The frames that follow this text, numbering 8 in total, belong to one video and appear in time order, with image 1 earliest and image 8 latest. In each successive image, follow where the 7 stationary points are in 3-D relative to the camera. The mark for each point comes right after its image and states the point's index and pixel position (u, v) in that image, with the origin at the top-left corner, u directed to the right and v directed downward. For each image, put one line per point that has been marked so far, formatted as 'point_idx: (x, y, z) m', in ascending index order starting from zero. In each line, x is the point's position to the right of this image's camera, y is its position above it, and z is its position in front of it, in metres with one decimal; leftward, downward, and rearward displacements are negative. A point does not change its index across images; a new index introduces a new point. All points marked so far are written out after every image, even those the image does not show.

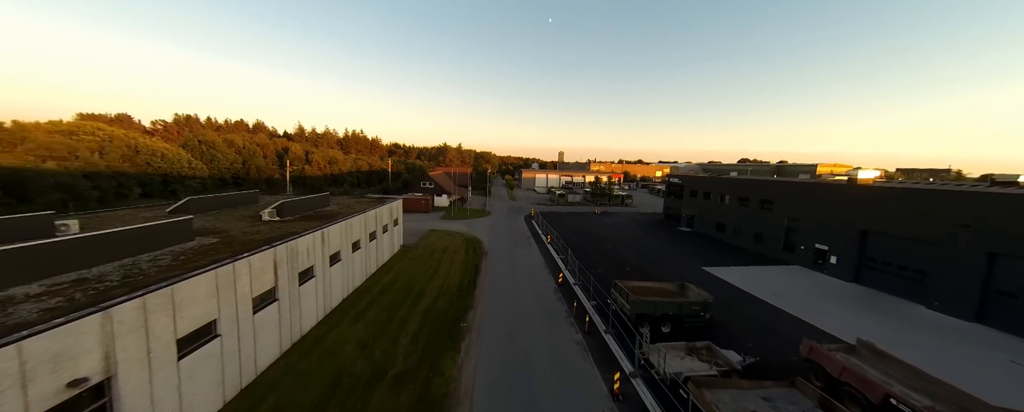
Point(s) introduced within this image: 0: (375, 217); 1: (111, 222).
0: (-9.0, -0.8, +18.7) m
1: (-16.9, -1.4, +12.6) m
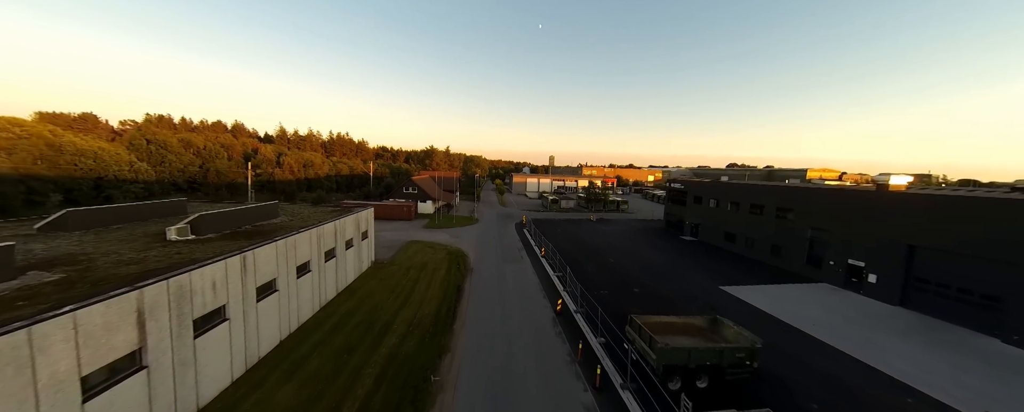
0: (-9.5, -1.4, +15.4) m
1: (-17.3, -1.9, +9.1) m
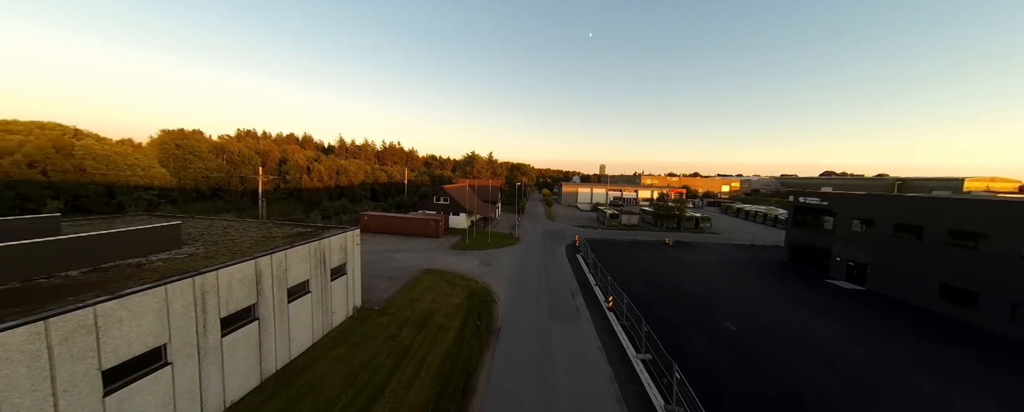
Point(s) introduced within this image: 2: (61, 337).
0: (-8.0, -2.1, +9.3) m
1: (-16.6, -2.3, +4.3) m
2: (-9.0, -2.6, +6.0) m
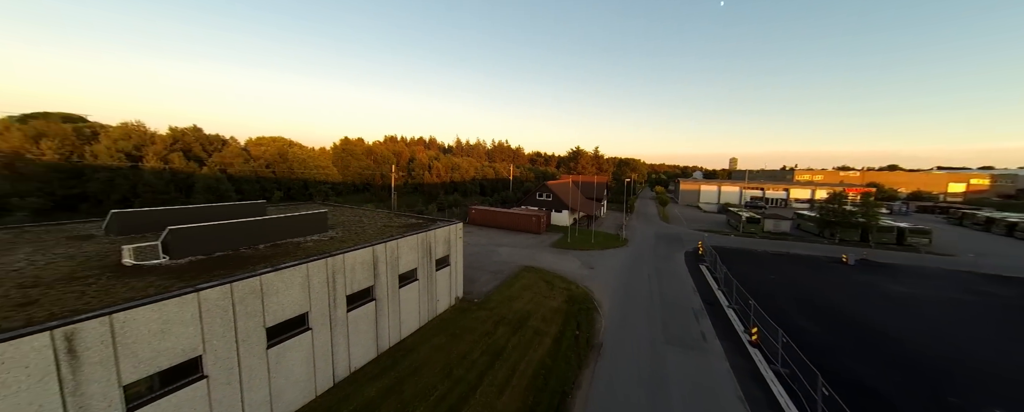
0: (-4.8, -1.8, +10.4) m
1: (-14.6, -1.8, +8.5) m
2: (-6.9, -2.3, +7.7) m
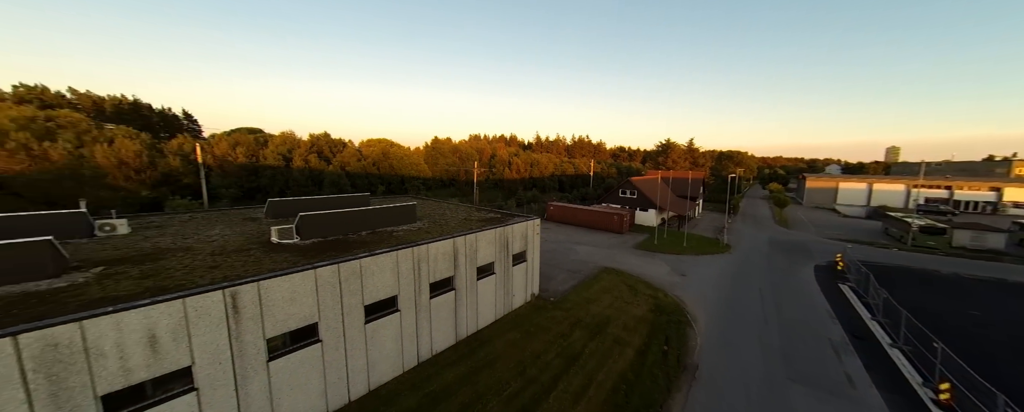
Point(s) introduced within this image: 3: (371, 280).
0: (-2.1, -1.6, +10.9) m
1: (-12.1, -1.3, +11.5) m
2: (-4.8, -2.0, +8.8) m
3: (-4.3, -2.3, +9.3) m
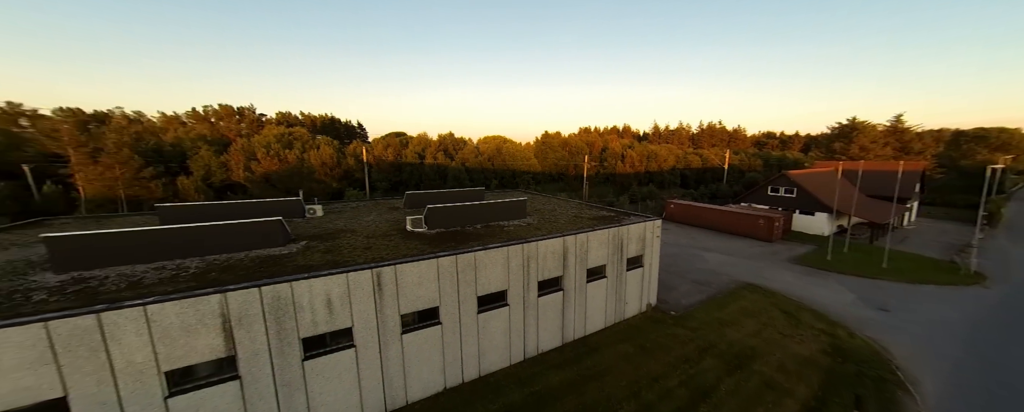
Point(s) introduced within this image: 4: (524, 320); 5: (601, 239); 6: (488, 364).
0: (+1.7, -1.5, +10.5) m
1: (-7.4, -0.9, +14.5) m
2: (-1.6, -1.9, +9.4) m
3: (-0.9, -2.1, +9.7) m
4: (+0.4, -3.9, +10.3) m
5: (+3.3, -1.2, +11.1) m
6: (-0.8, -5.2, +10.1) m
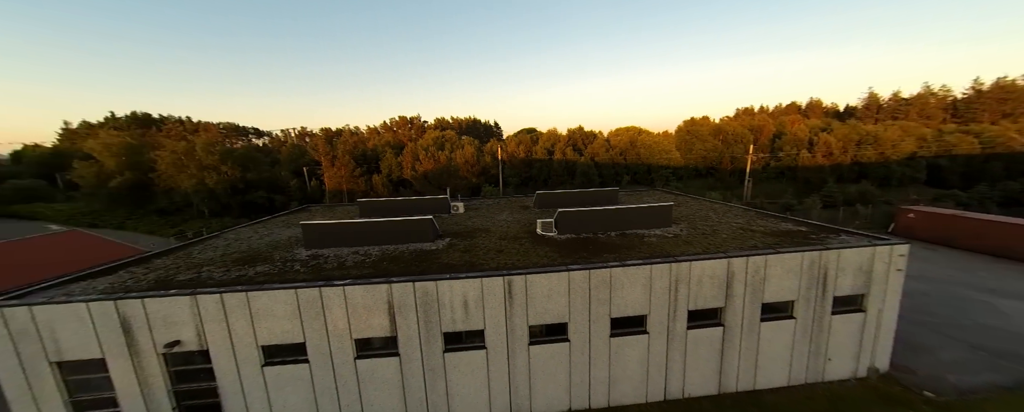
0: (+5.7, -1.9, +8.1) m
1: (-1.1, -0.9, +15.4) m
2: (+2.2, -2.2, +8.4) m
3: (+3.0, -2.4, +8.5) m
4: (+4.3, -4.2, +8.5) m
5: (+7.4, -1.6, +8.1) m
6: (+3.1, -5.5, +8.9) m
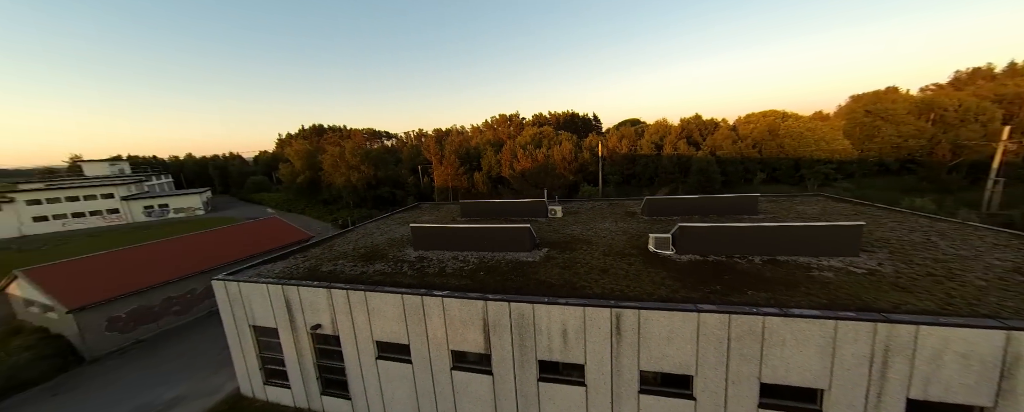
0: (+7.8, -2.5, +4.9) m
1: (+3.6, -1.2, +13.8) m
2: (+4.6, -2.7, +6.2) m
3: (+5.3, -3.0, +6.0) m
4: (+6.6, -4.7, +5.7) m
5: (+9.4, -2.2, +4.3) m
6: (+5.6, -6.1, +6.4) m
